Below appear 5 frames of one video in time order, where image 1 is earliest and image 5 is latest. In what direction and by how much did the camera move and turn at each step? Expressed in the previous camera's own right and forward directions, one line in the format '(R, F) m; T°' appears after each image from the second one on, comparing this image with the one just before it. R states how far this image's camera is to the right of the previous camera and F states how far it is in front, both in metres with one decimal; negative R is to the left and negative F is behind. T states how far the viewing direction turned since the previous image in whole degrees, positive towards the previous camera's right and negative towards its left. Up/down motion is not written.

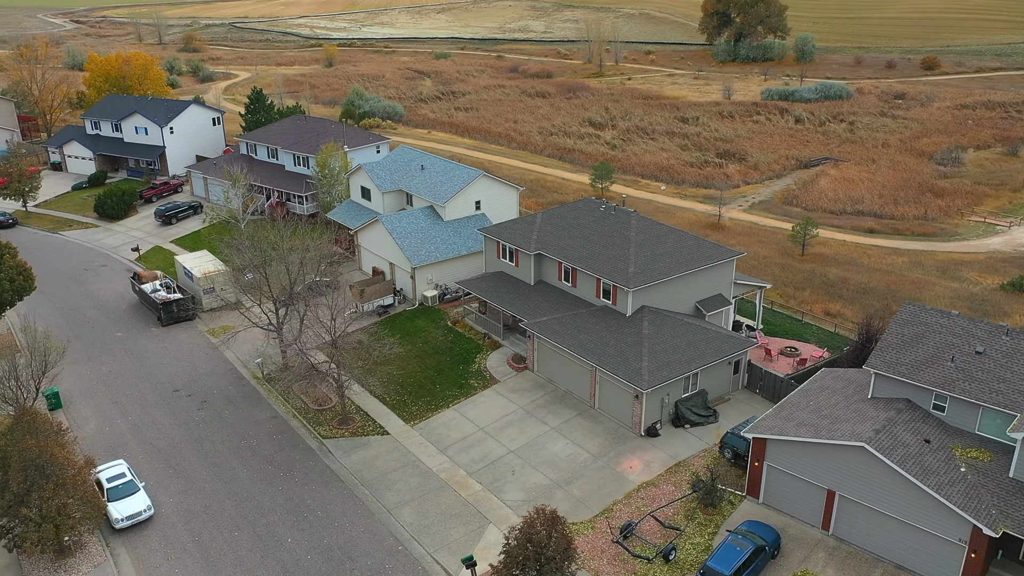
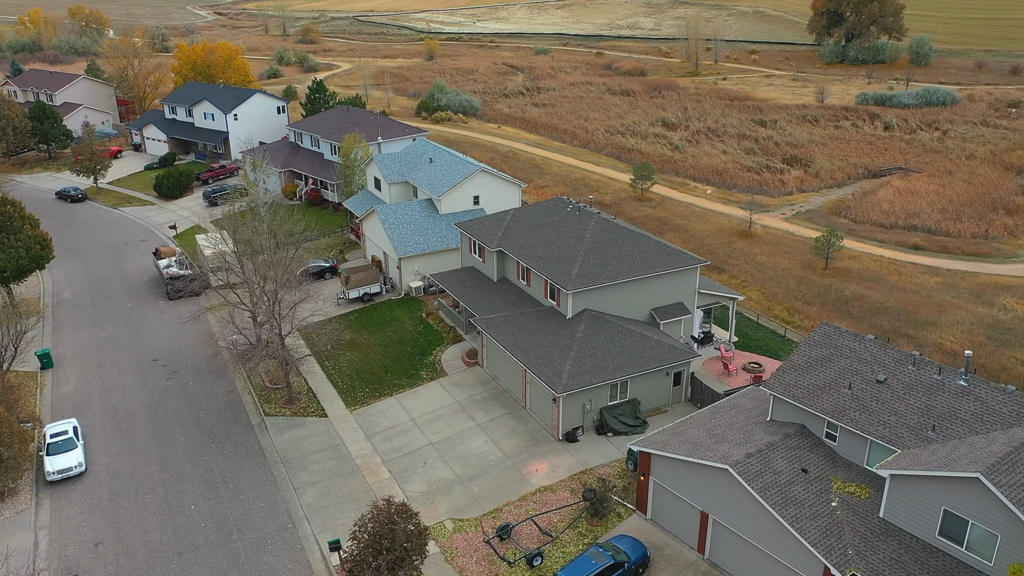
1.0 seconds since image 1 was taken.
(+5.9, +0.4) m; -9°
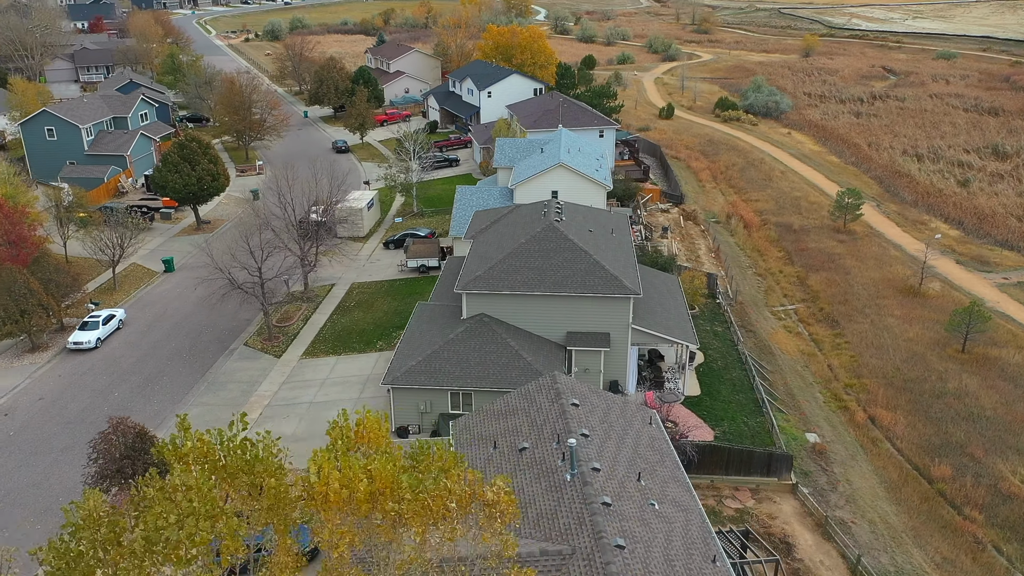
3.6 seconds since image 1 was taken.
(+15.5, +4.8) m; -29°
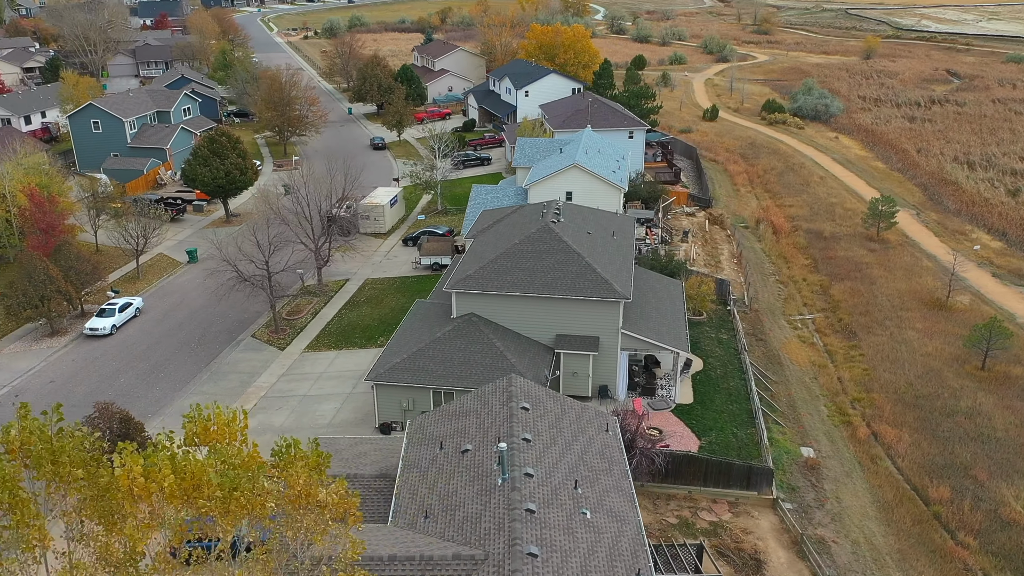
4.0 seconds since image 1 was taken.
(+2.2, +0.2) m; -4°
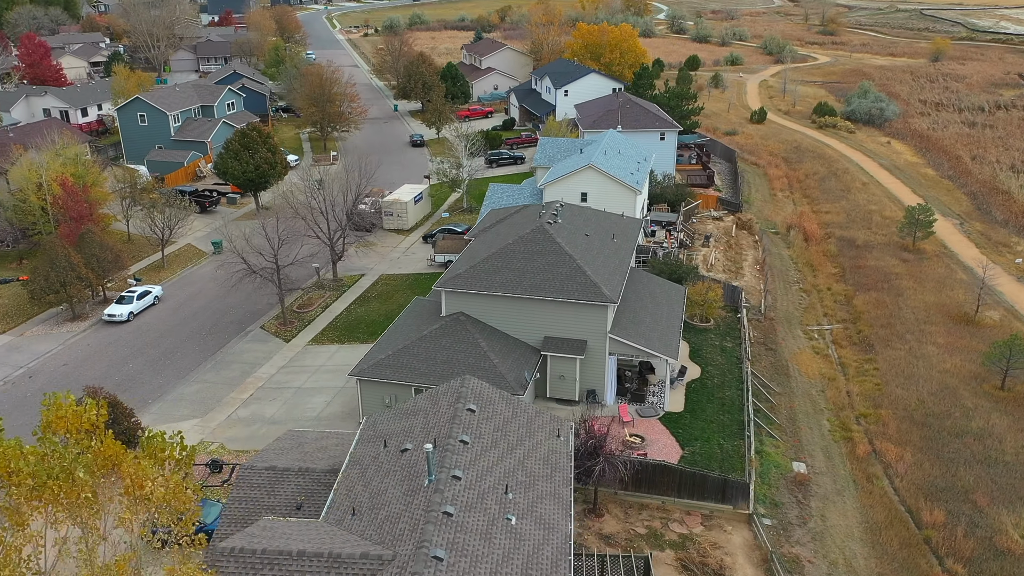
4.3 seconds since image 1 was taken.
(+2.3, +0.2) m; -4°
